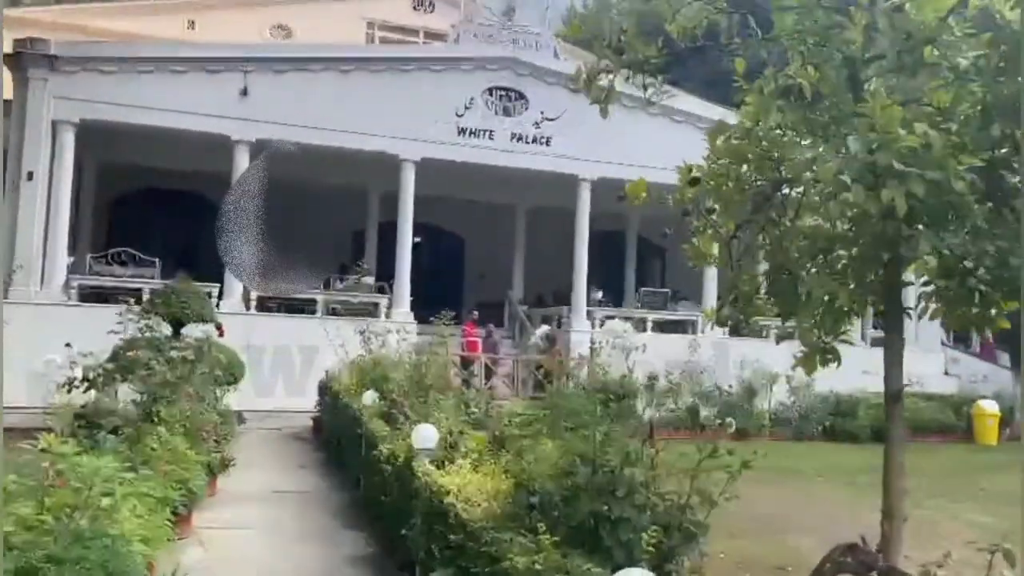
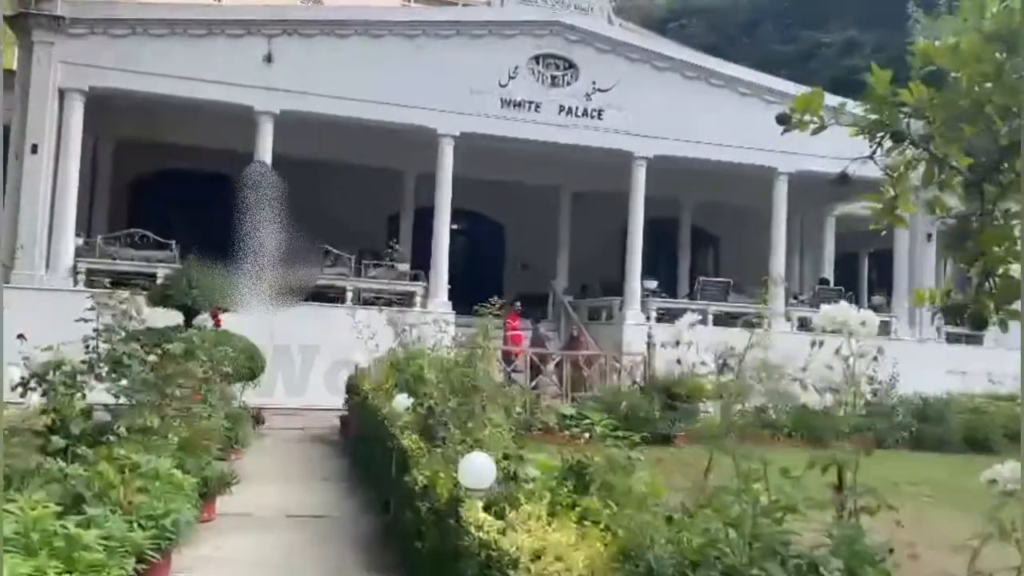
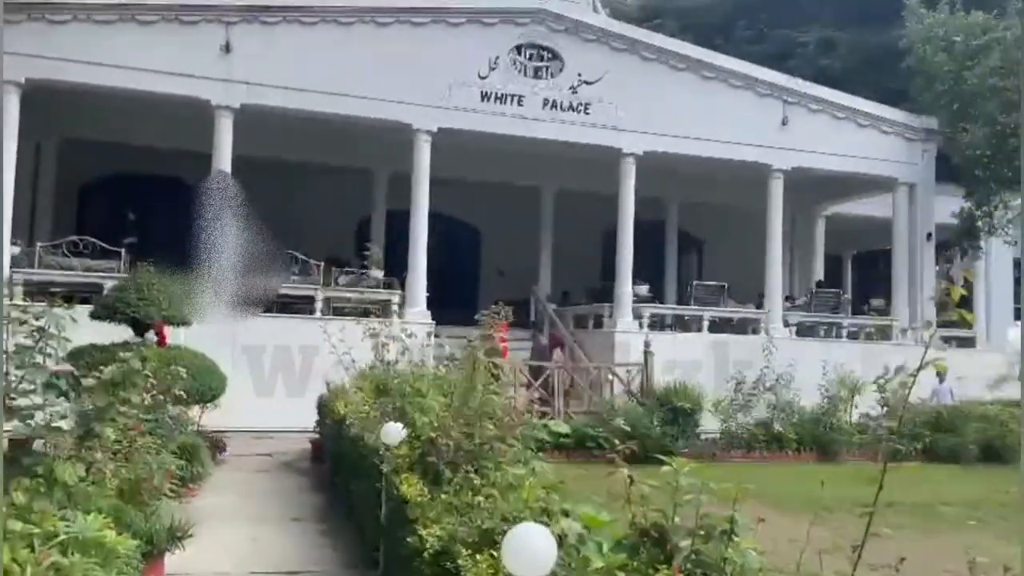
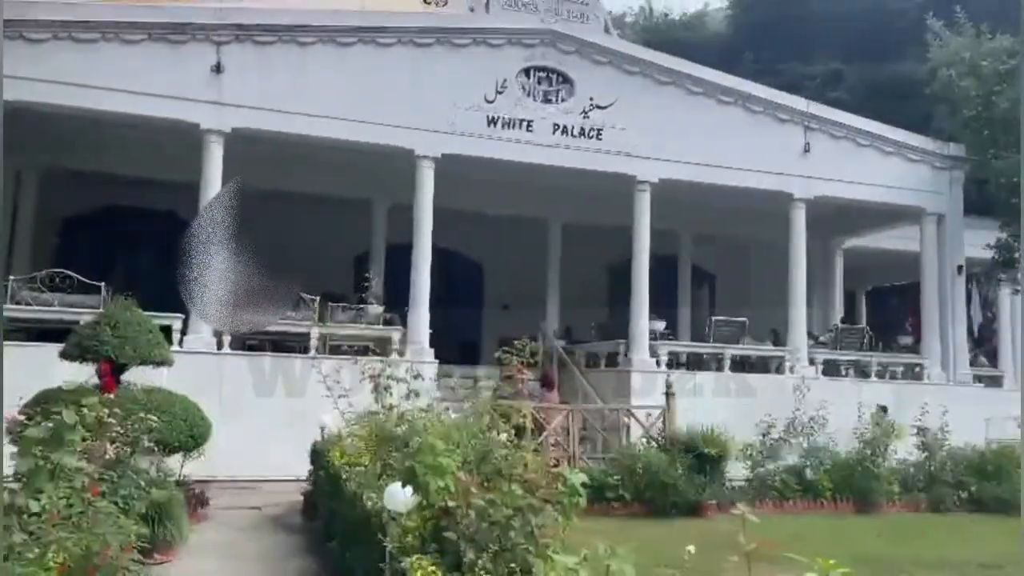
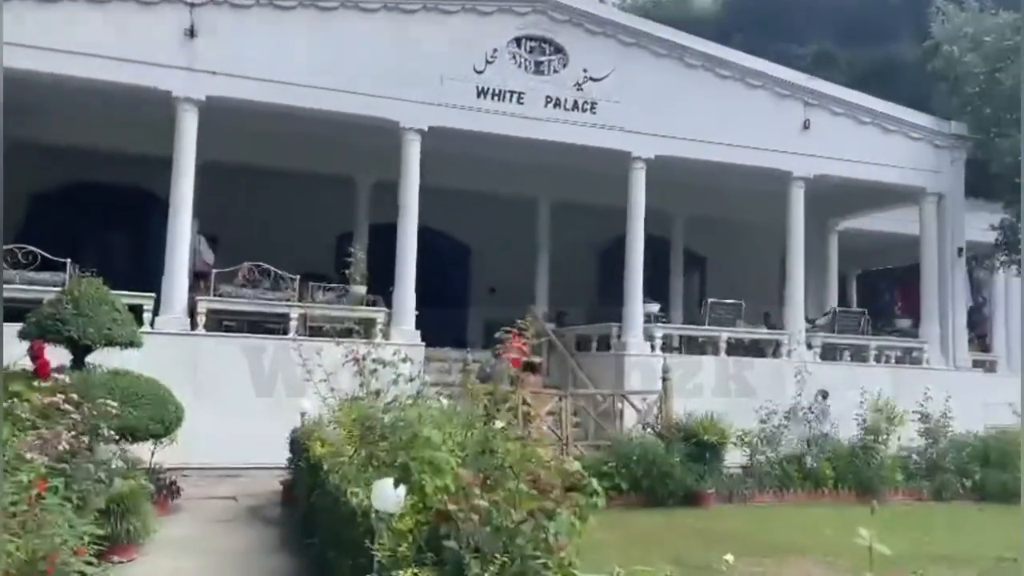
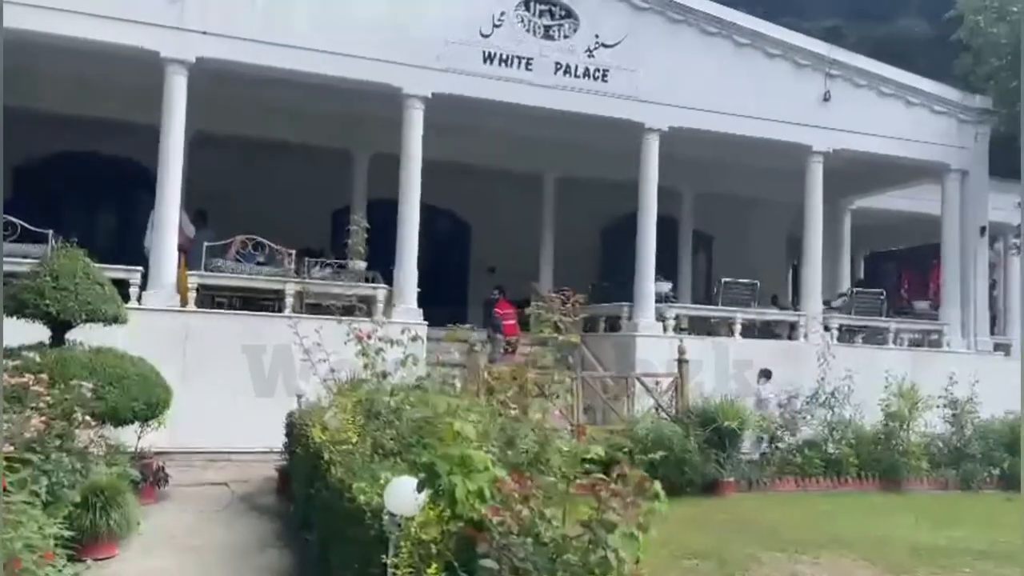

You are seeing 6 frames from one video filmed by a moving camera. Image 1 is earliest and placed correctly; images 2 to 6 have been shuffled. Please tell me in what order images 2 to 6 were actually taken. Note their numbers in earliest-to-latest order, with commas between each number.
2, 3, 4, 5, 6
